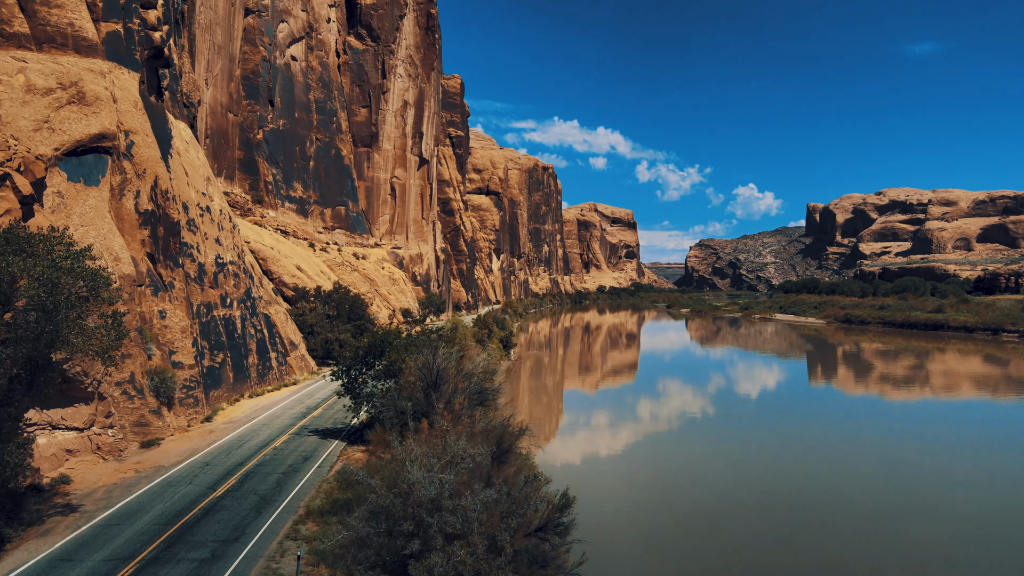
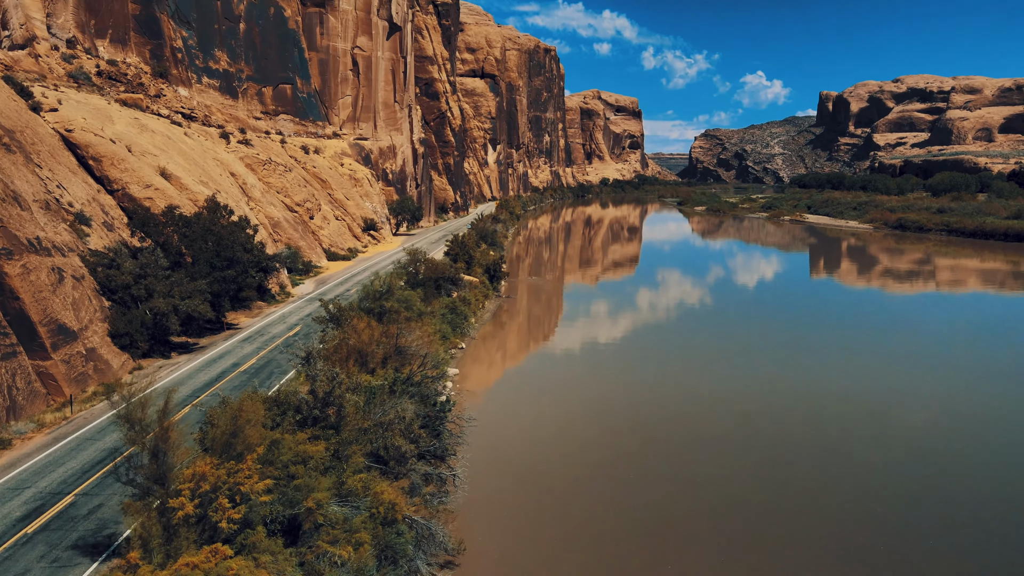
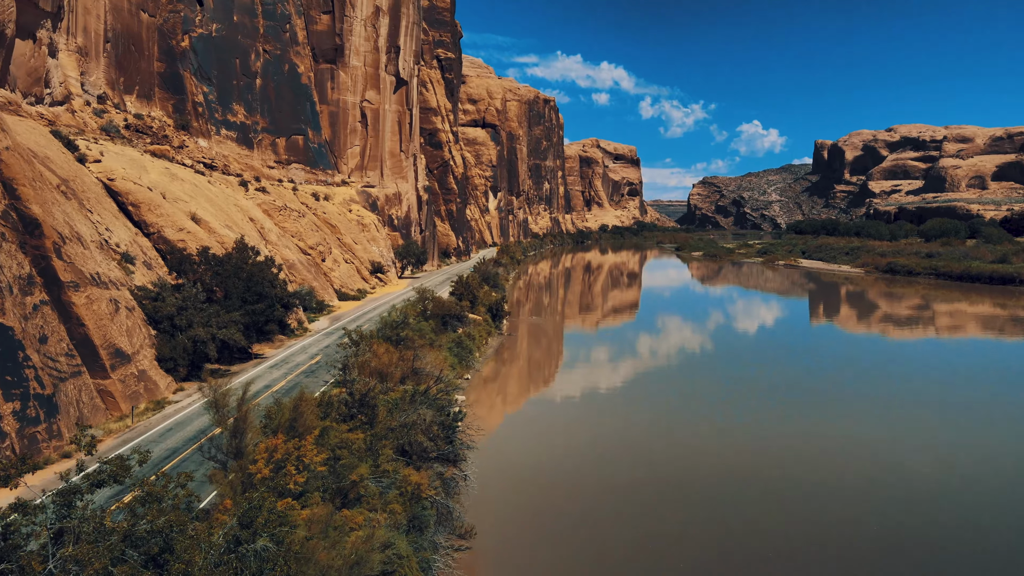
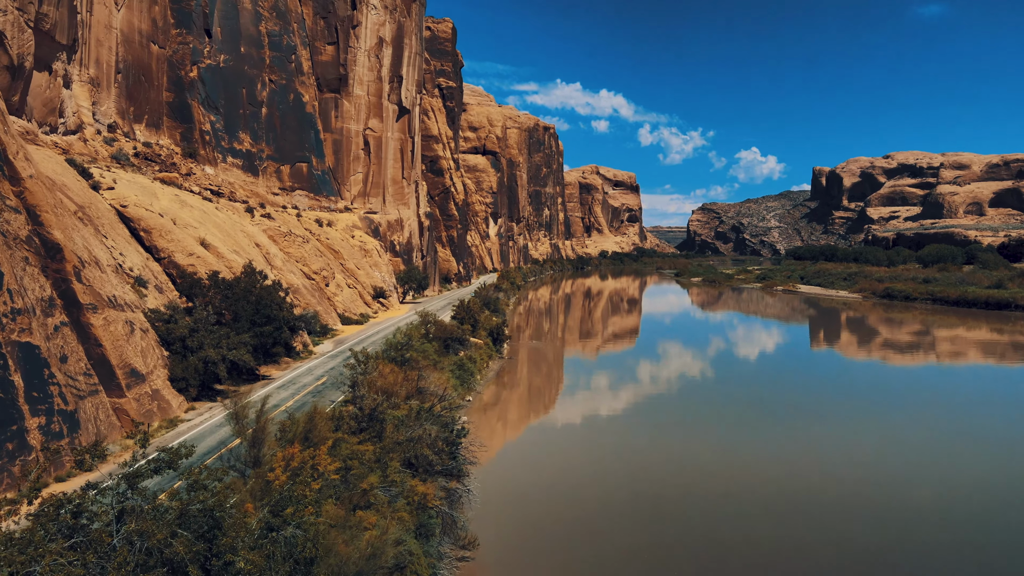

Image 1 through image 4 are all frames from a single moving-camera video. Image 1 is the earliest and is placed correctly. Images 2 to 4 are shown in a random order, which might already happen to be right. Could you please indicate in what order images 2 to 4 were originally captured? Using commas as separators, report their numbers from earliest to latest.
4, 3, 2
